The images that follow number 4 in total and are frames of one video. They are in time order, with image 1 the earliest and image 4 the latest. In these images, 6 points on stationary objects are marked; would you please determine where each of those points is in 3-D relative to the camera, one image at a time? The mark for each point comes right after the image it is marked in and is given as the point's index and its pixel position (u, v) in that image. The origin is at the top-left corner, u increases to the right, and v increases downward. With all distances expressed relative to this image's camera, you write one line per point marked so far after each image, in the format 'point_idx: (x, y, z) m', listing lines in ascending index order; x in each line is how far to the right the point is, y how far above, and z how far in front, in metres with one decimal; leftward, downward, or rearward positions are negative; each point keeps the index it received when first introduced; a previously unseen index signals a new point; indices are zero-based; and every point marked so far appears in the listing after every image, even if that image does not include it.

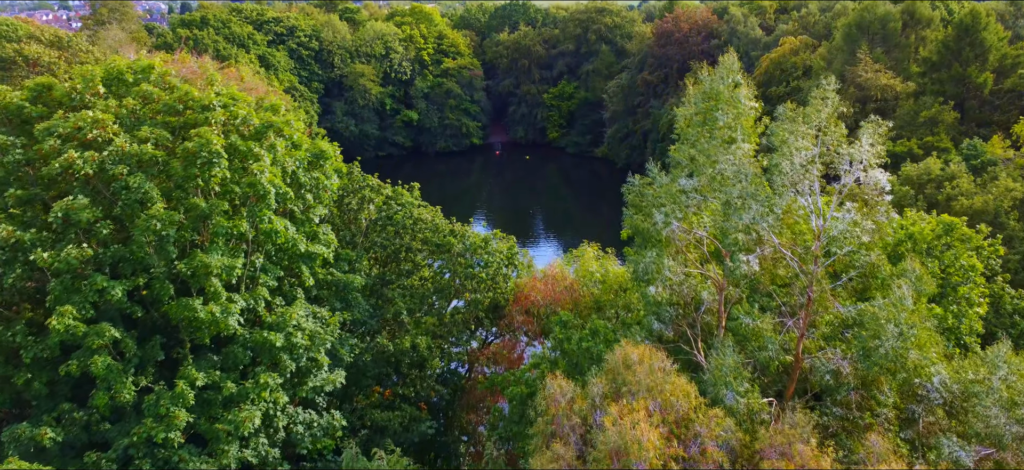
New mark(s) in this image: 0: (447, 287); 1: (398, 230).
0: (-1.8, -1.4, +14.6) m
1: (-3.1, +0.1, +15.3) m
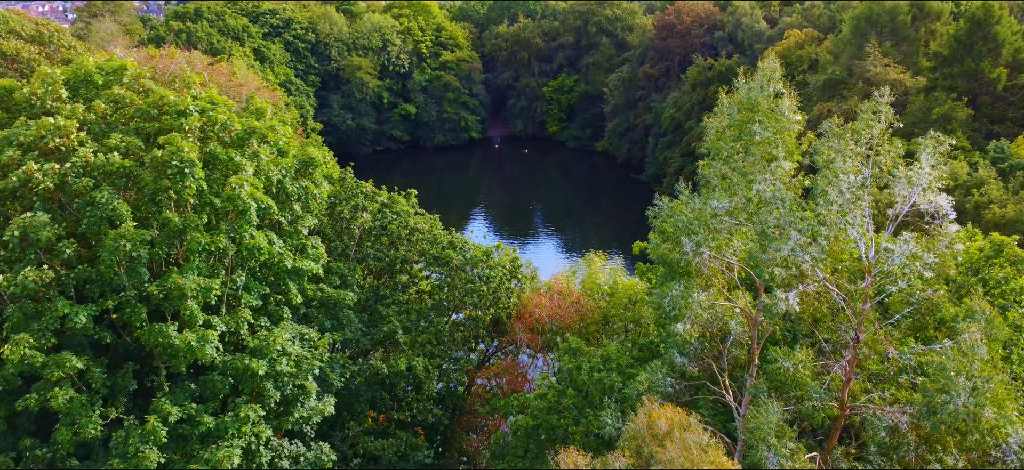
0: (-1.7, -1.7, +13.6) m
1: (-3.1, -0.1, +14.4) m
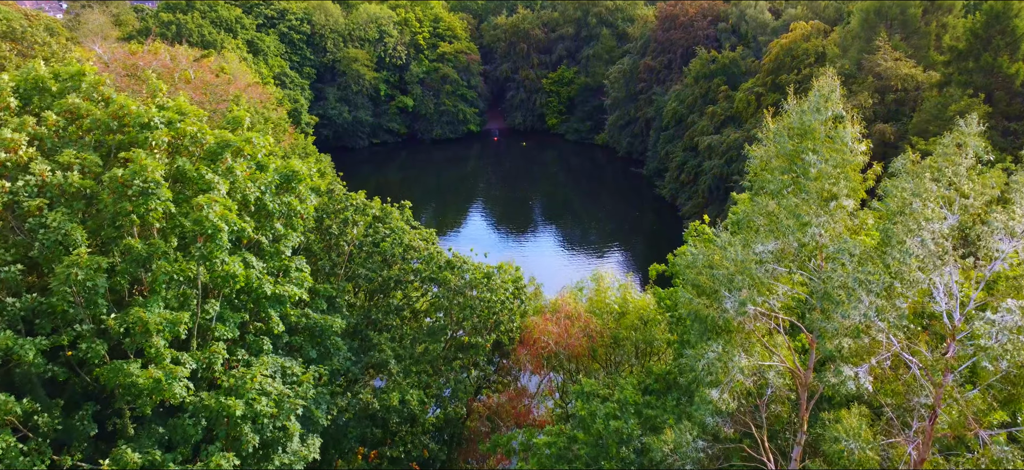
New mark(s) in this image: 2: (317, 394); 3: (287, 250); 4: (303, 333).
0: (-1.6, -2.1, +12.5) m
1: (-3.0, -0.6, +13.3) m
2: (-3.8, -3.1, +10.9) m
3: (-4.6, -0.3, +11.4) m
4: (-4.4, -2.1, +11.8) m
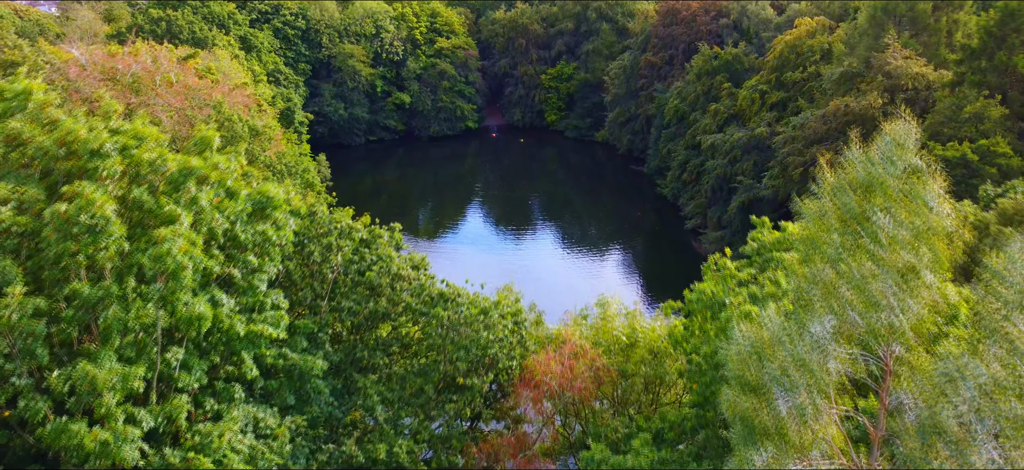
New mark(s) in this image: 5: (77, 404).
0: (-1.6, -2.7, +11.4) m
1: (-3.0, -1.2, +12.1) m
2: (-3.9, -3.8, +9.8) m
3: (-4.7, -1.0, +10.3) m
4: (-4.5, -2.7, +10.7) m
5: (-6.3, -2.5, +8.0) m
